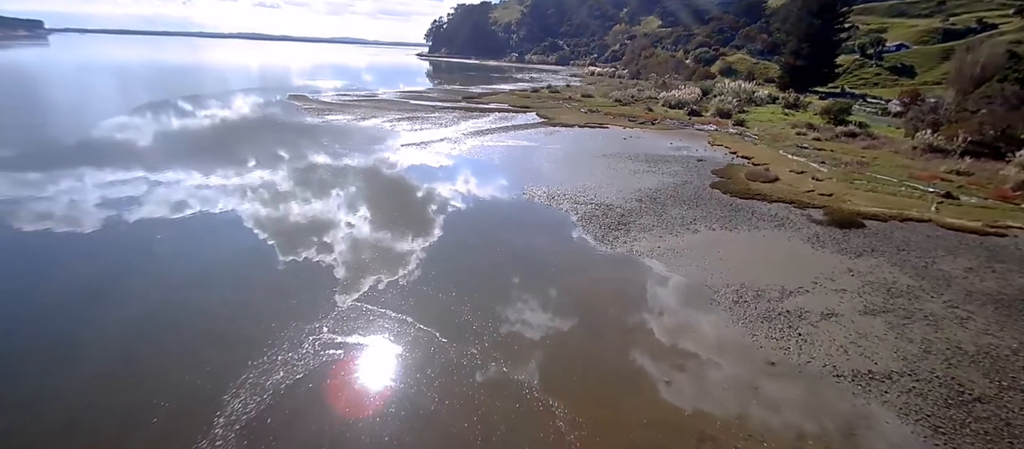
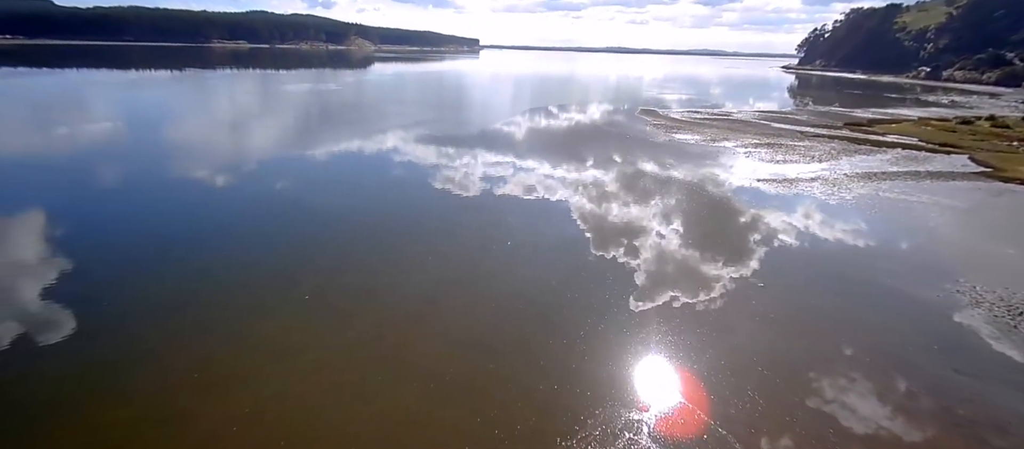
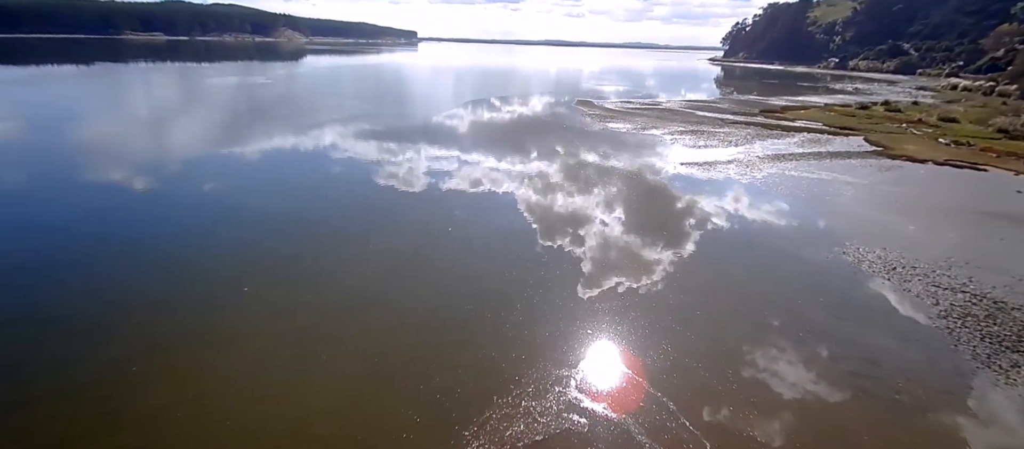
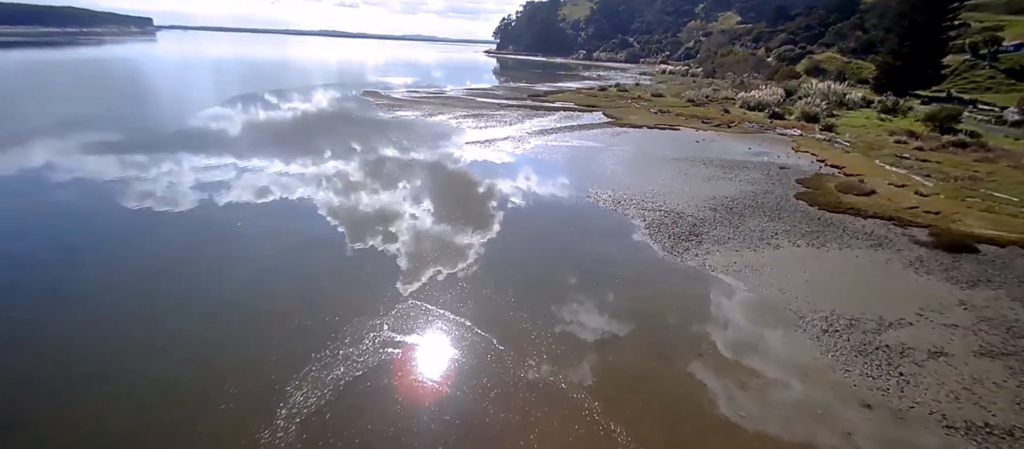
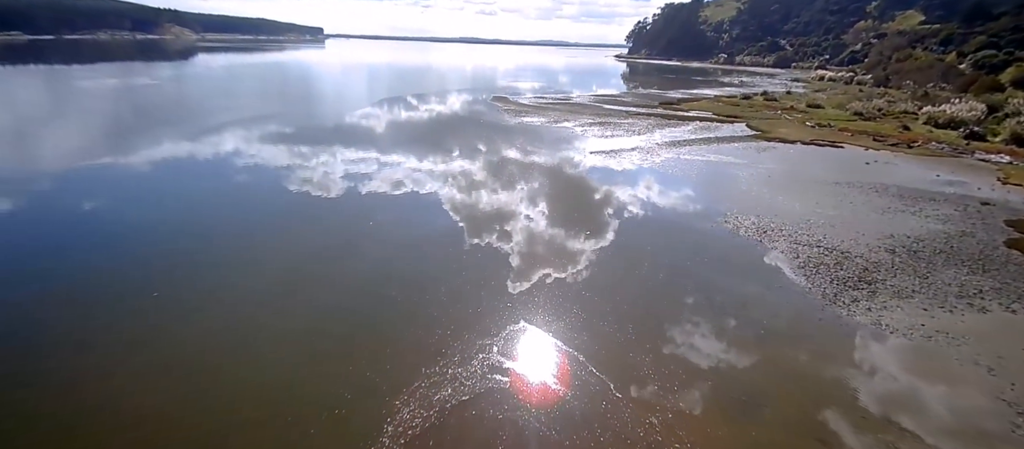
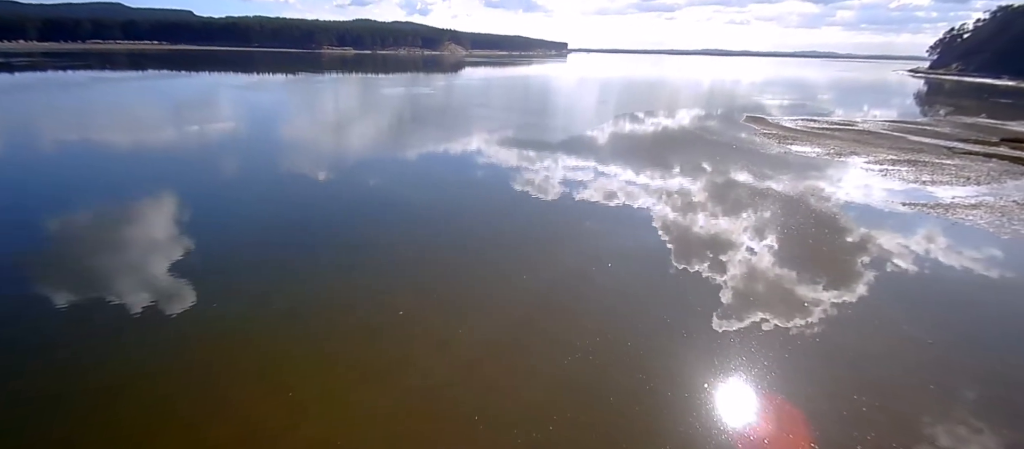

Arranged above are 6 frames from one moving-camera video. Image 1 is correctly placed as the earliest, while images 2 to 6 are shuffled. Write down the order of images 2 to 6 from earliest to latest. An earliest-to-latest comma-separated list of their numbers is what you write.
4, 5, 3, 2, 6
